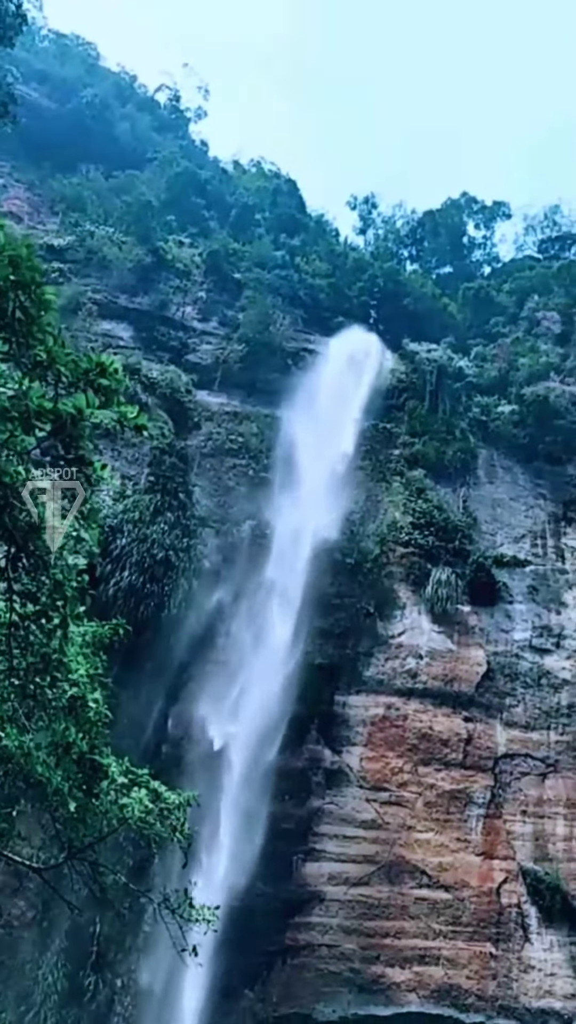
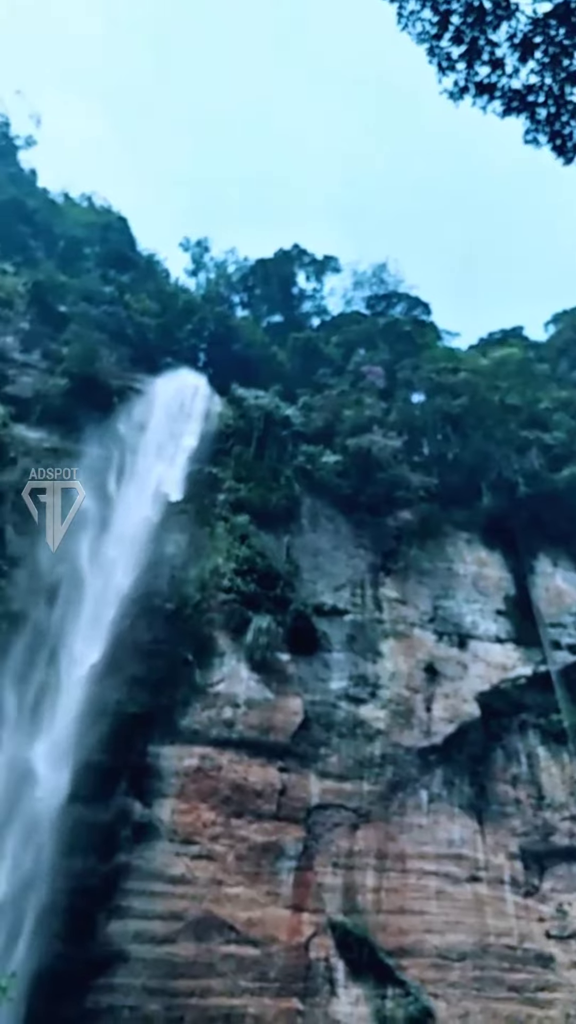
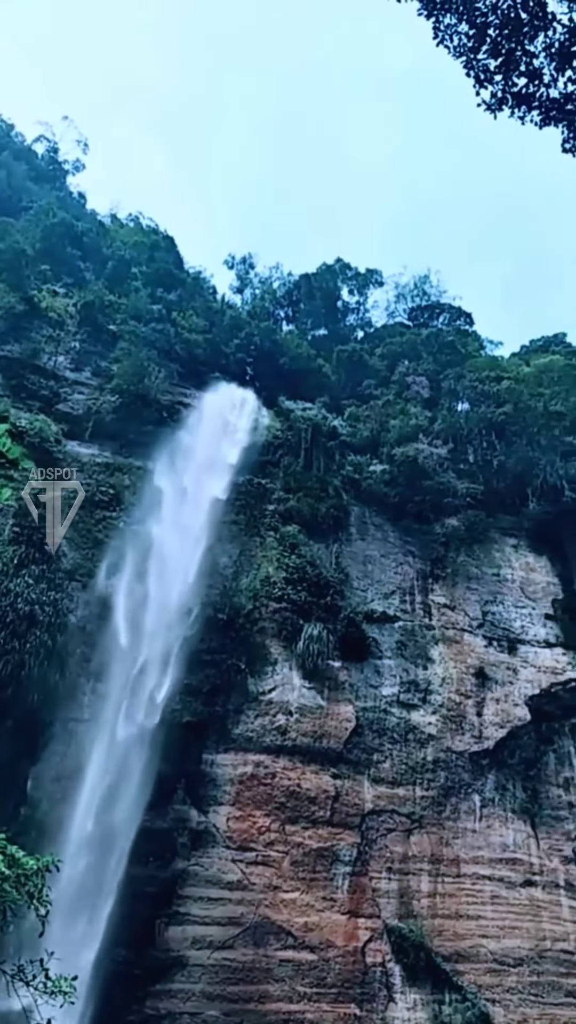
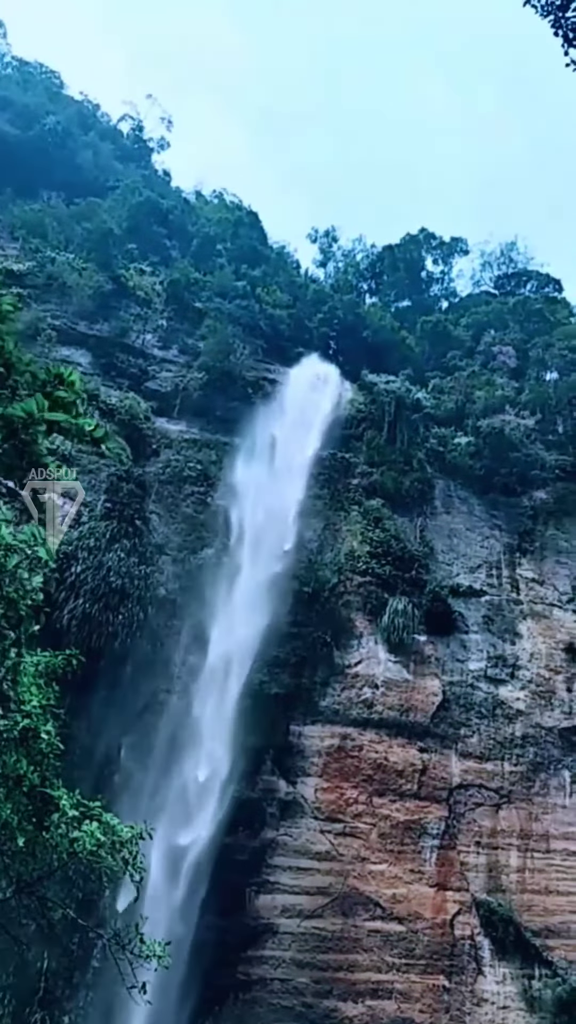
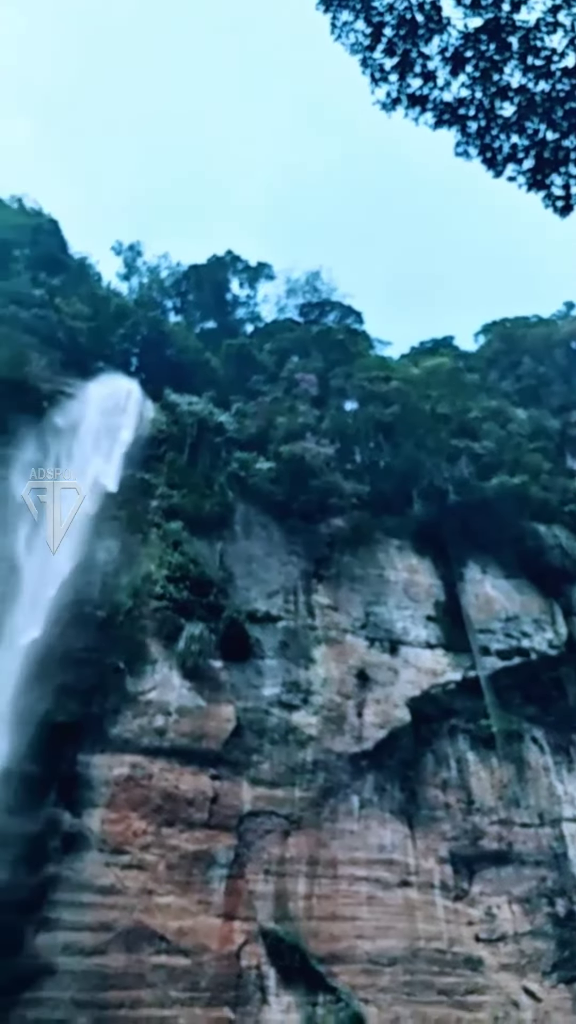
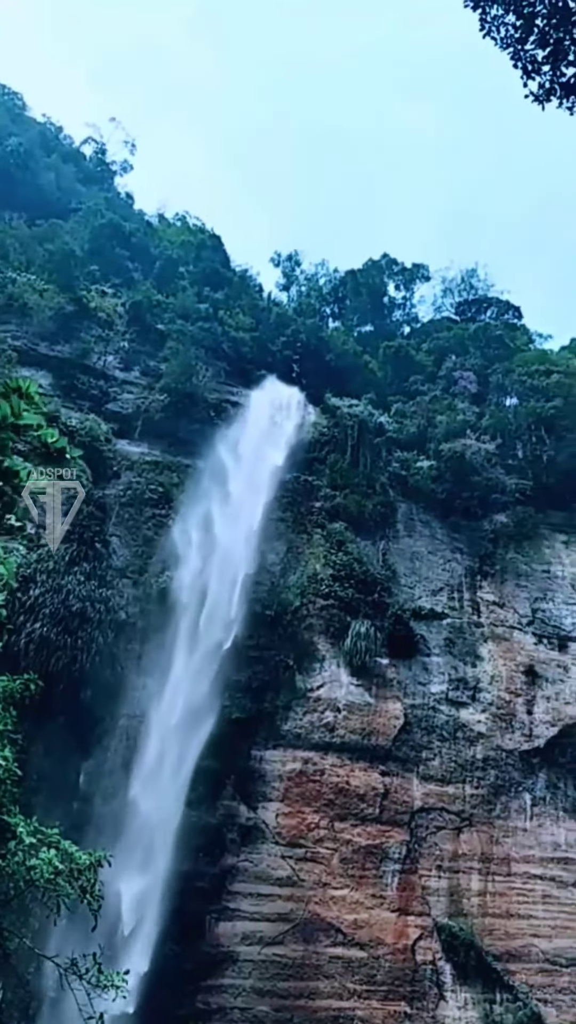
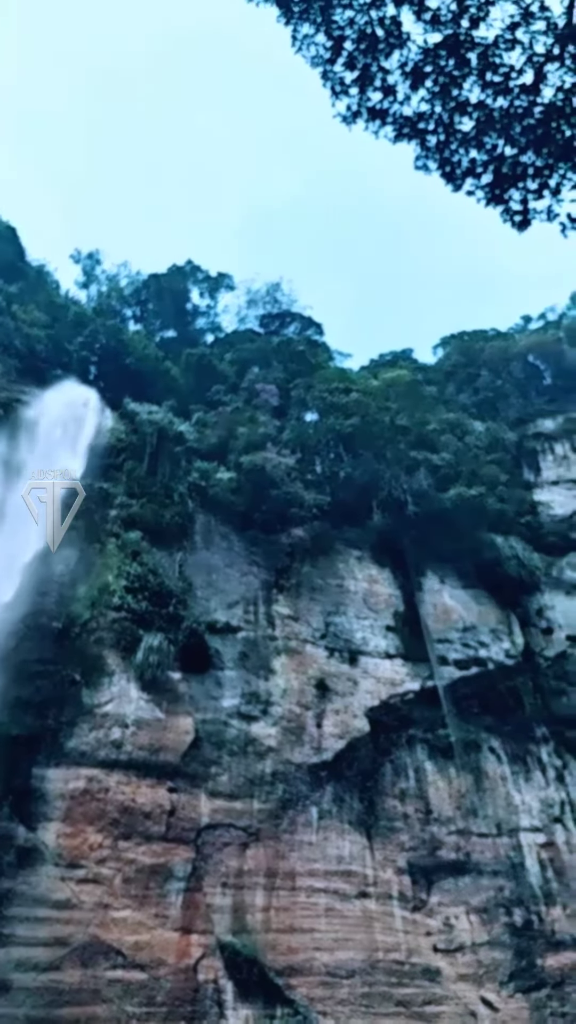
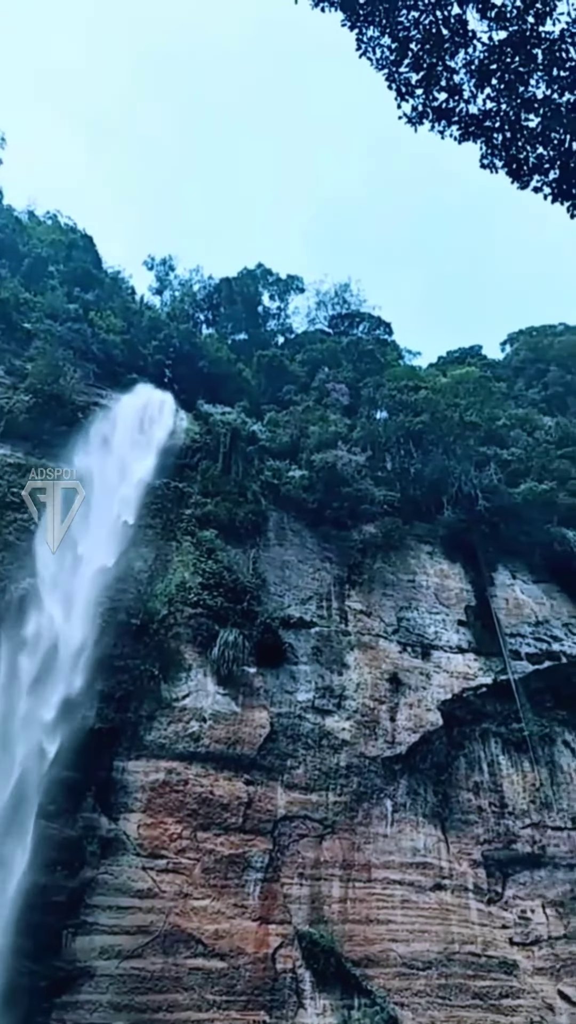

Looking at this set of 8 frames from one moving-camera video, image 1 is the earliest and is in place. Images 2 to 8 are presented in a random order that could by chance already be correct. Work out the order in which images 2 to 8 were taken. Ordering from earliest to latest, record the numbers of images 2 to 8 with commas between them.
4, 6, 3, 8, 7, 5, 2
